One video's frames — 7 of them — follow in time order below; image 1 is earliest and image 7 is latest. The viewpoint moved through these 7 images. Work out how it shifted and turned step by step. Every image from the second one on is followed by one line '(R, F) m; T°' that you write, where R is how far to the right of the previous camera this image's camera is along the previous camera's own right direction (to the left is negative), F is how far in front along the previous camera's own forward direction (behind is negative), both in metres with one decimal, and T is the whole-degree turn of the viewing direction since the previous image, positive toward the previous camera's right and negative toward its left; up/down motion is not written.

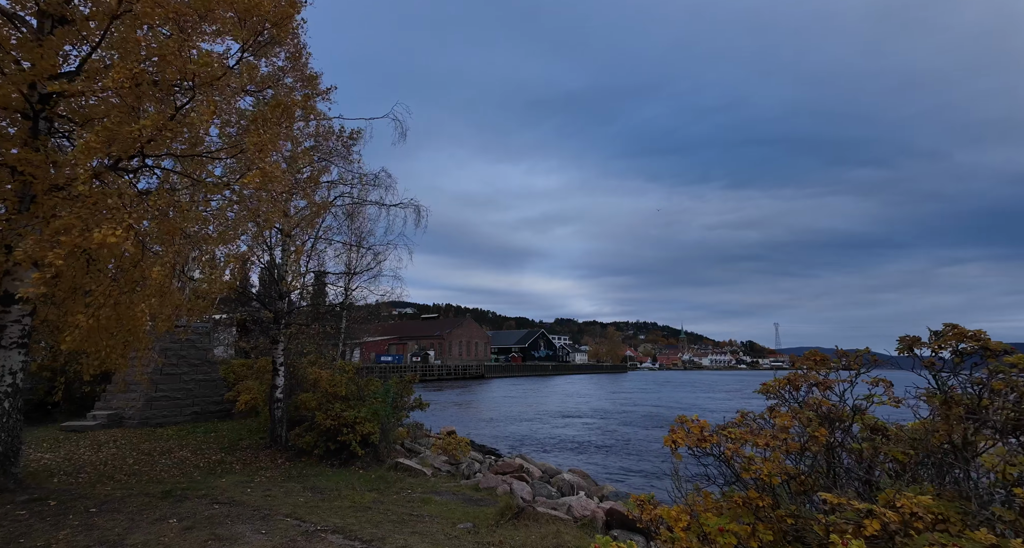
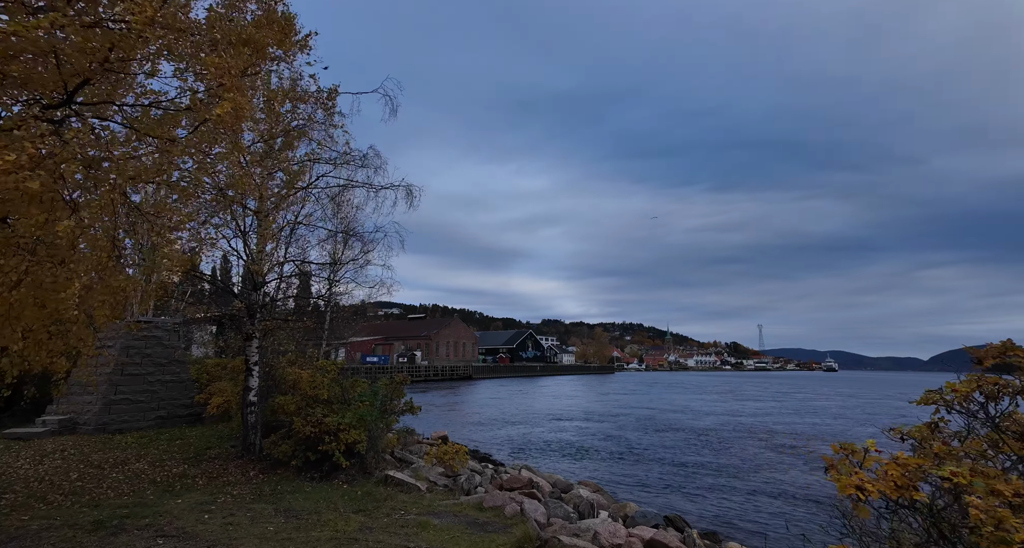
(-0.3, +1.1) m; +1°
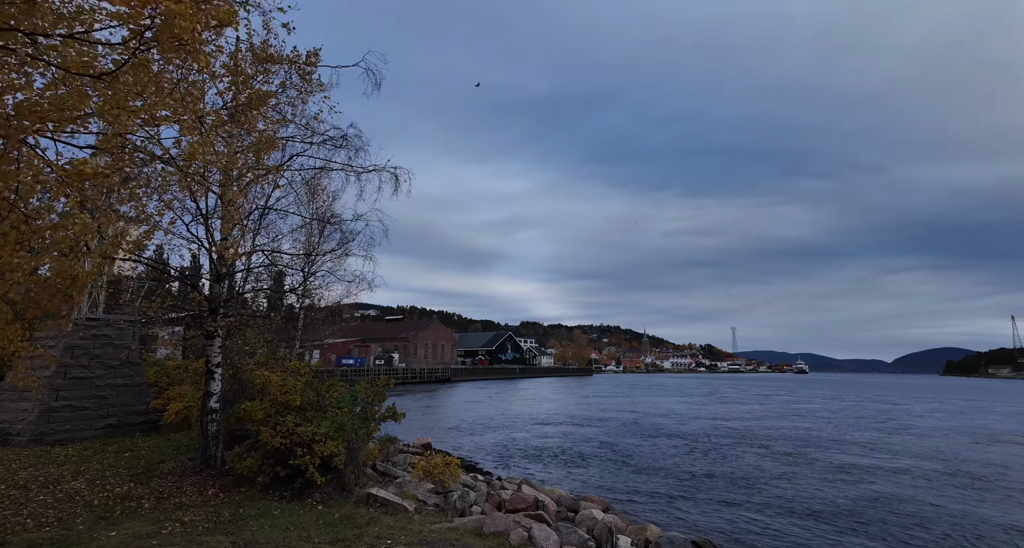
(-0.3, +1.0) m; +2°
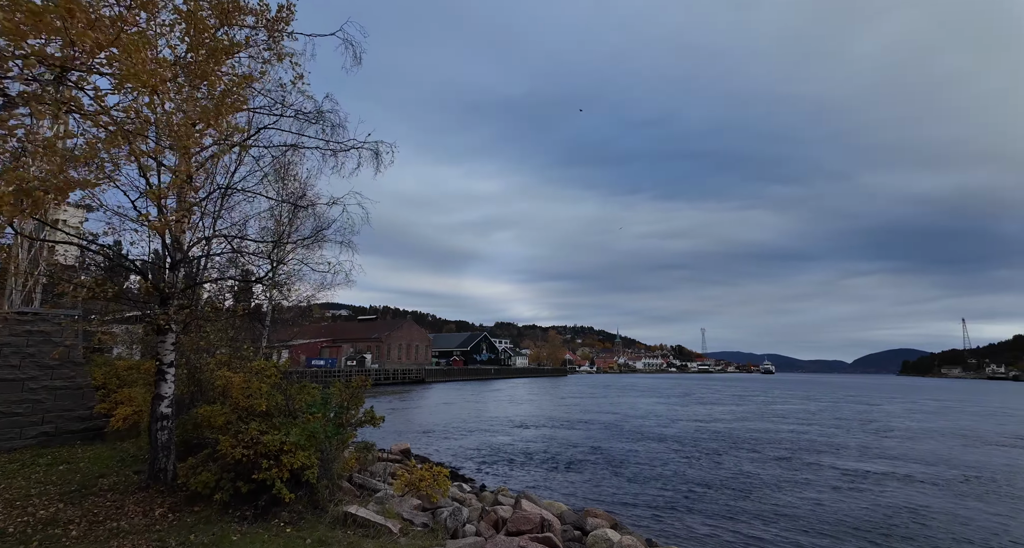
(-0.3, +0.9) m; +3°
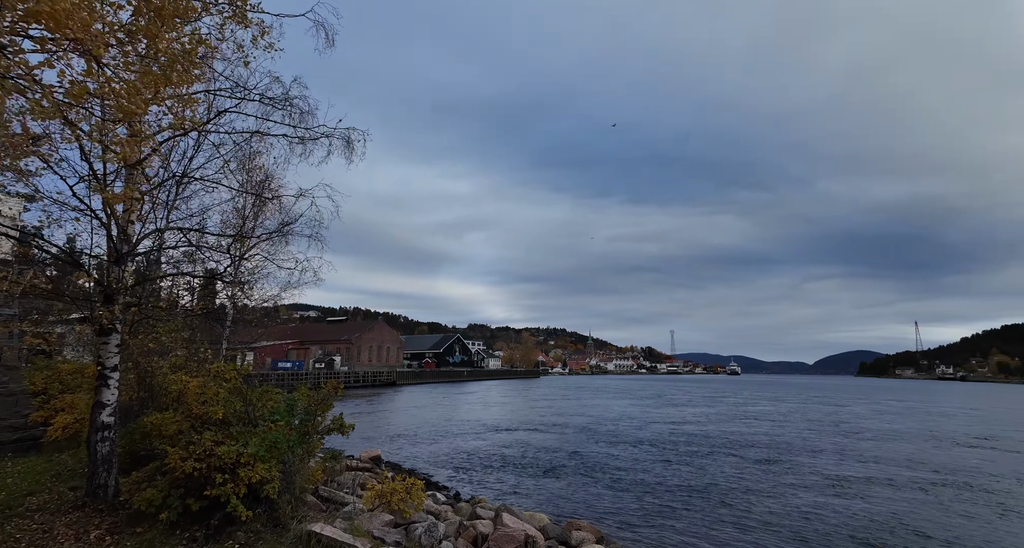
(-0.1, +0.5) m; +3°
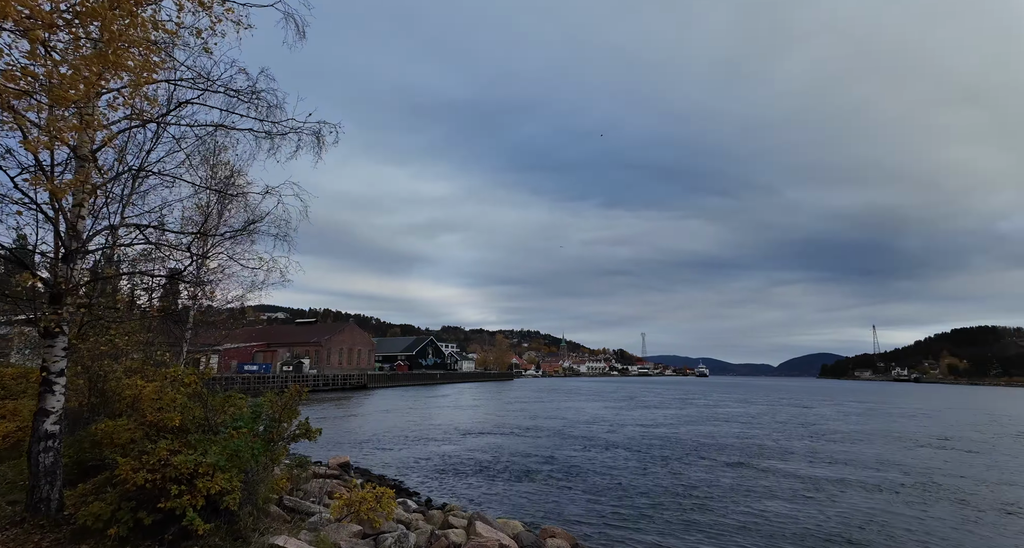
(0.0, +0.2) m; +3°
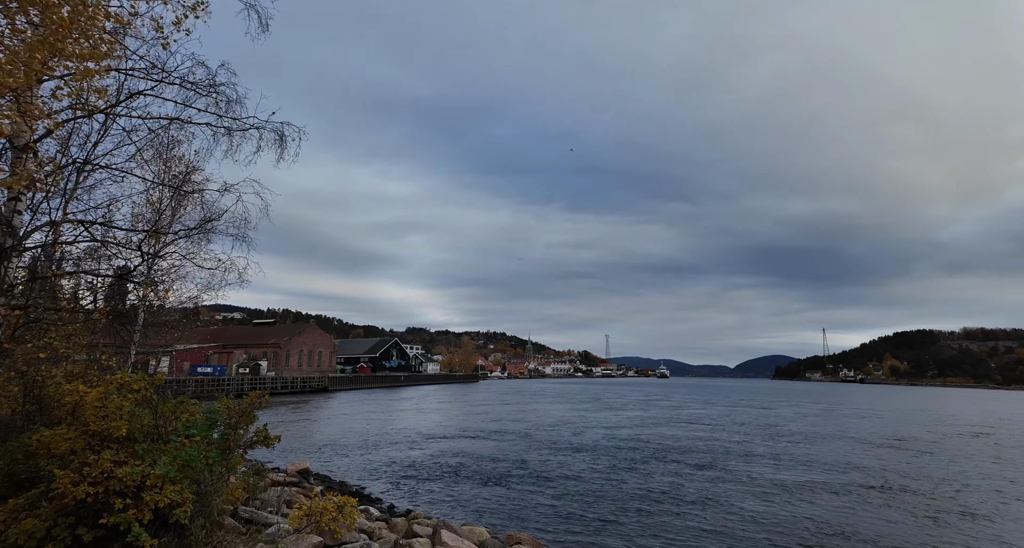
(0.0, +0.1) m; +4°
